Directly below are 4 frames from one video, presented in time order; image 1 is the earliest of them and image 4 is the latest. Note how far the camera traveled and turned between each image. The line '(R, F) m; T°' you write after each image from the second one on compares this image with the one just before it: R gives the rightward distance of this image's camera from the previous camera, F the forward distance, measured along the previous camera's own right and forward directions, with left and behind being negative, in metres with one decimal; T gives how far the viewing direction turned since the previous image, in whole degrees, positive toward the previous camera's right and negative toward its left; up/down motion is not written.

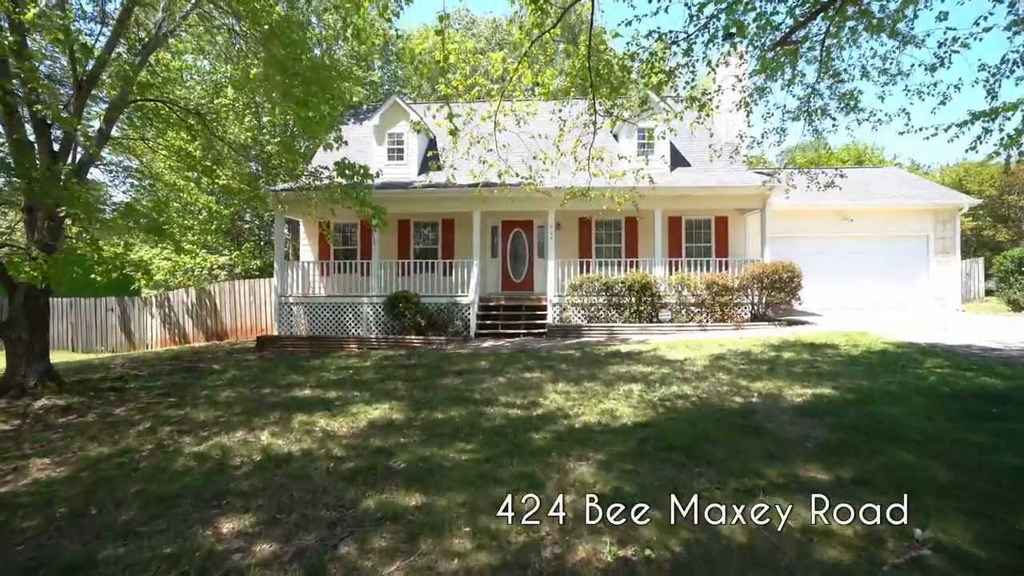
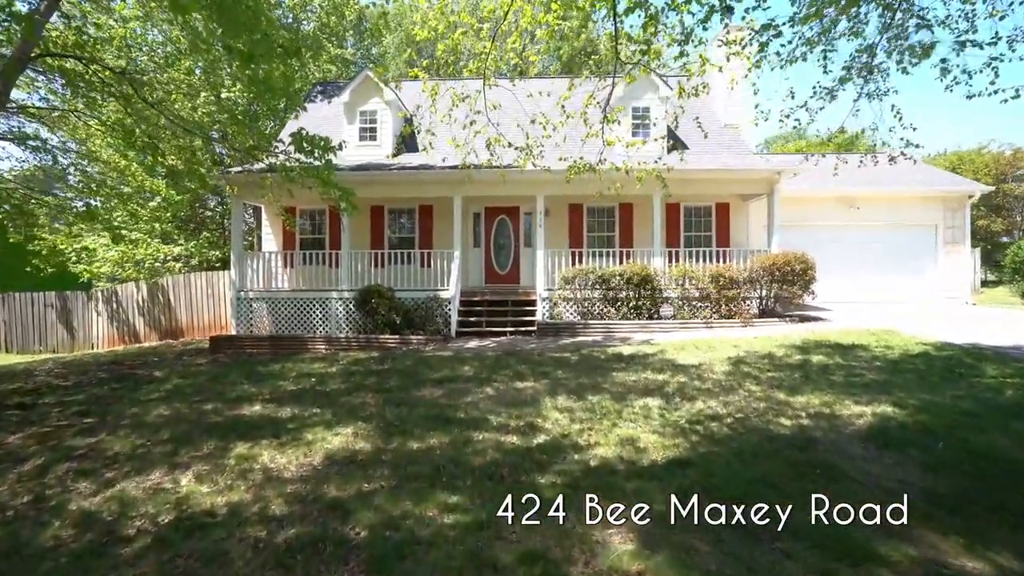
(-0.1, +1.3) m; +2°
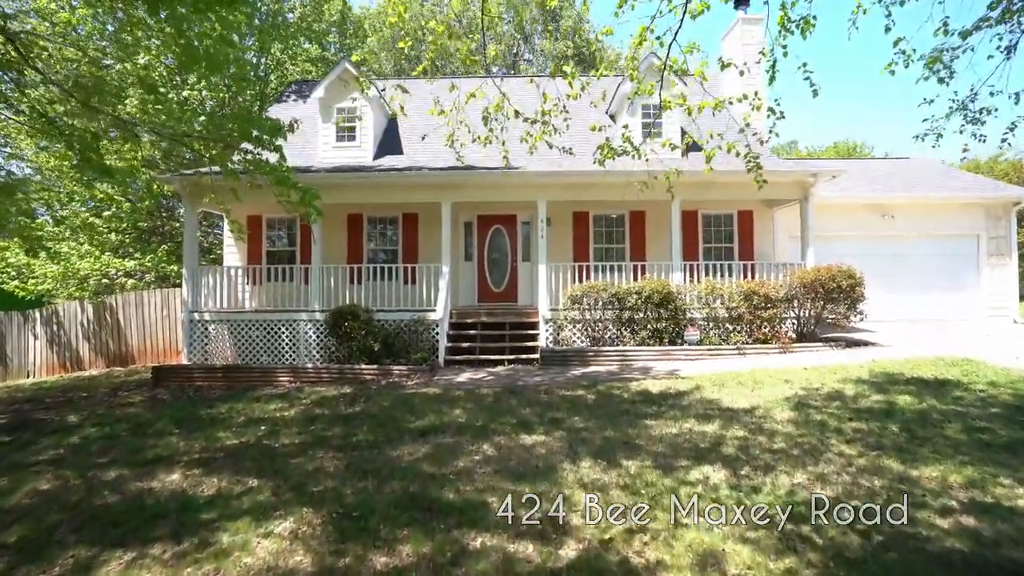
(-0.1, +1.7) m; +1°
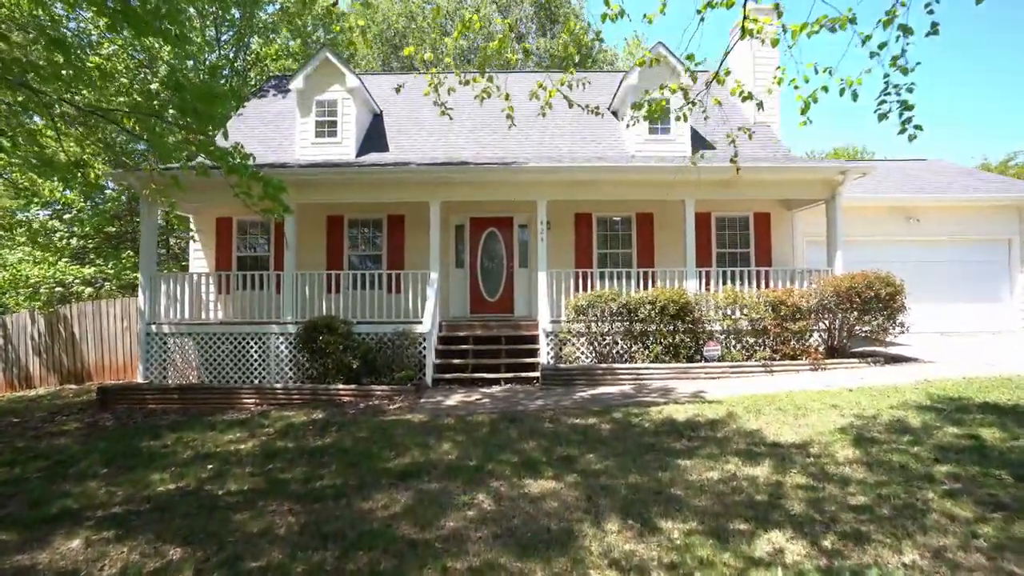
(-0.1, +1.1) m; +1°
